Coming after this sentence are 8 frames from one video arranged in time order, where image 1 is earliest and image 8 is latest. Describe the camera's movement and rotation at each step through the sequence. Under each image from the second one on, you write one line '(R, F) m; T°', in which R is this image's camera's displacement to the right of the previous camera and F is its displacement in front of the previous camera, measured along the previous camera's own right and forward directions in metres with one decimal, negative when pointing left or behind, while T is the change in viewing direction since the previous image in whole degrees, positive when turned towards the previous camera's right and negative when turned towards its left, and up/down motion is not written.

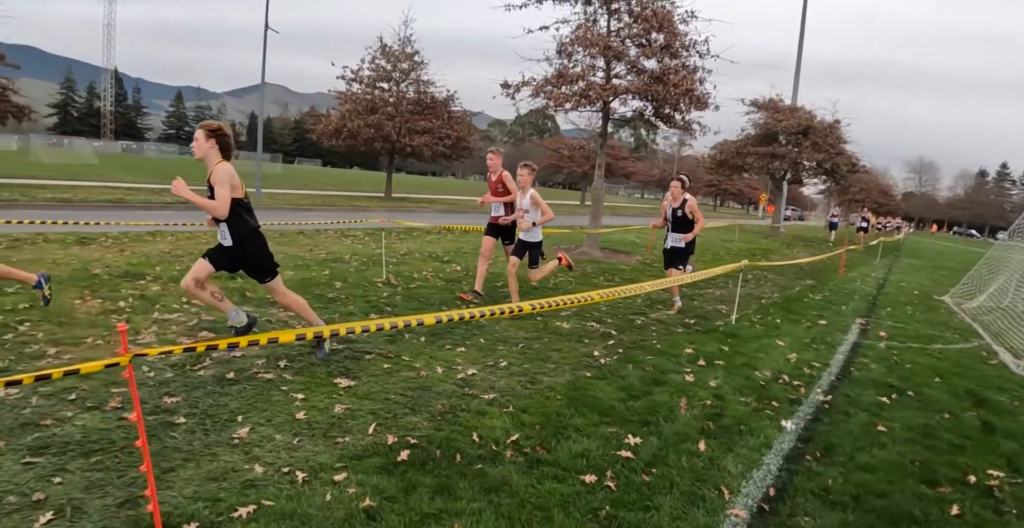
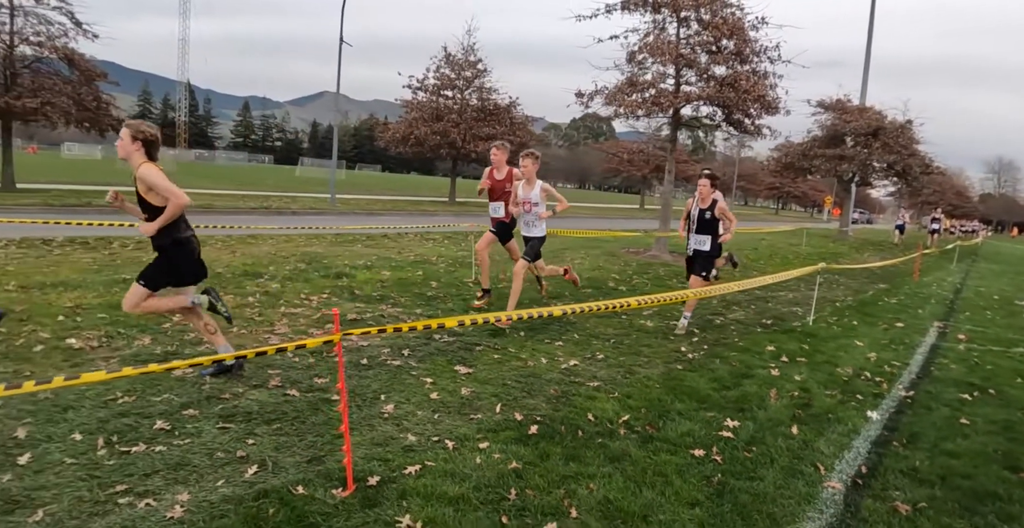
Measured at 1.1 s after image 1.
(-0.4, -0.5) m; -5°
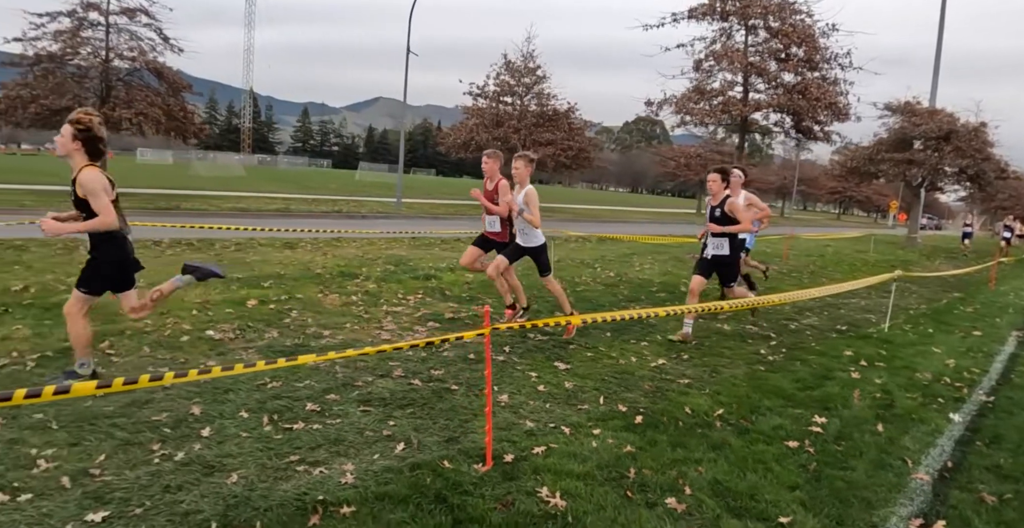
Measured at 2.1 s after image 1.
(-0.4, -0.5) m; -4°
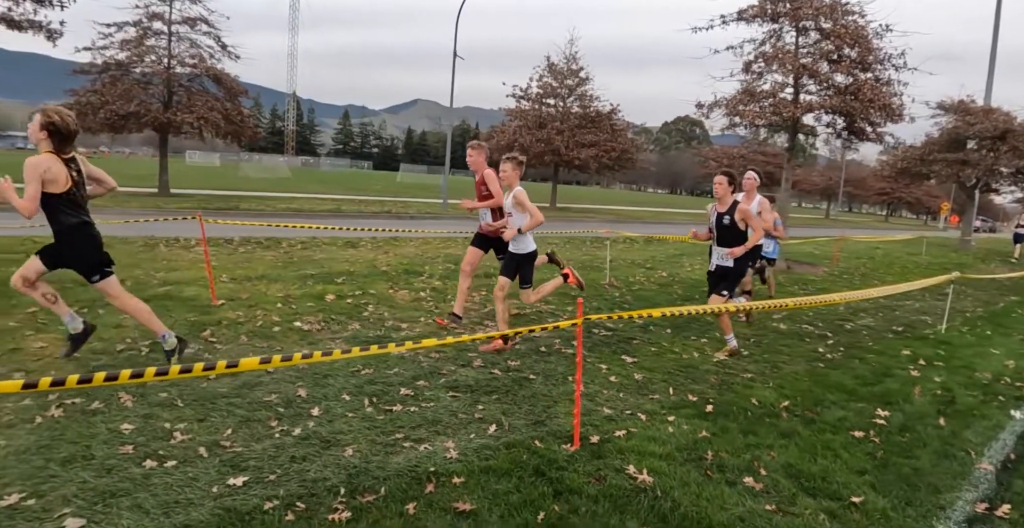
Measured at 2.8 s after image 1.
(-0.4, -0.4) m; -3°
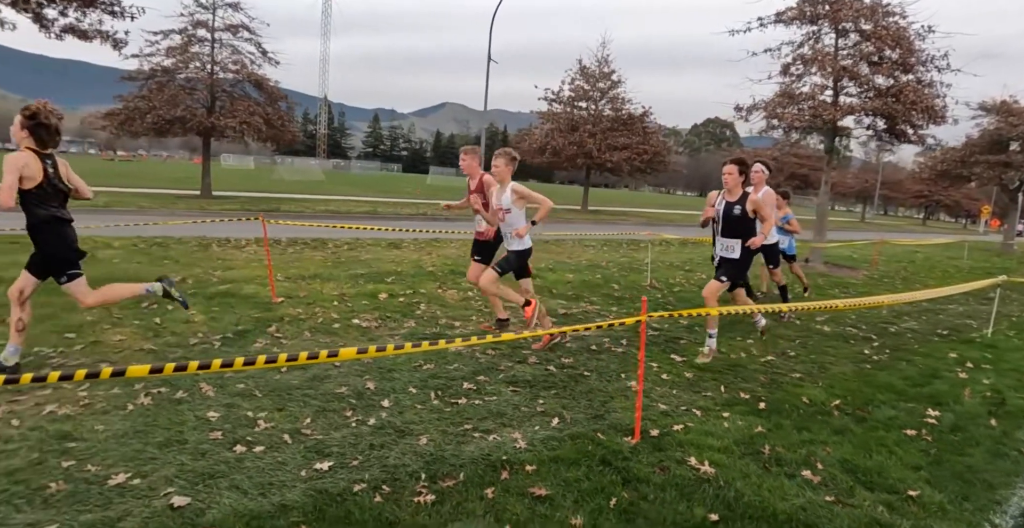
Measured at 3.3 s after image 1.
(-0.3, -0.2) m; -2°
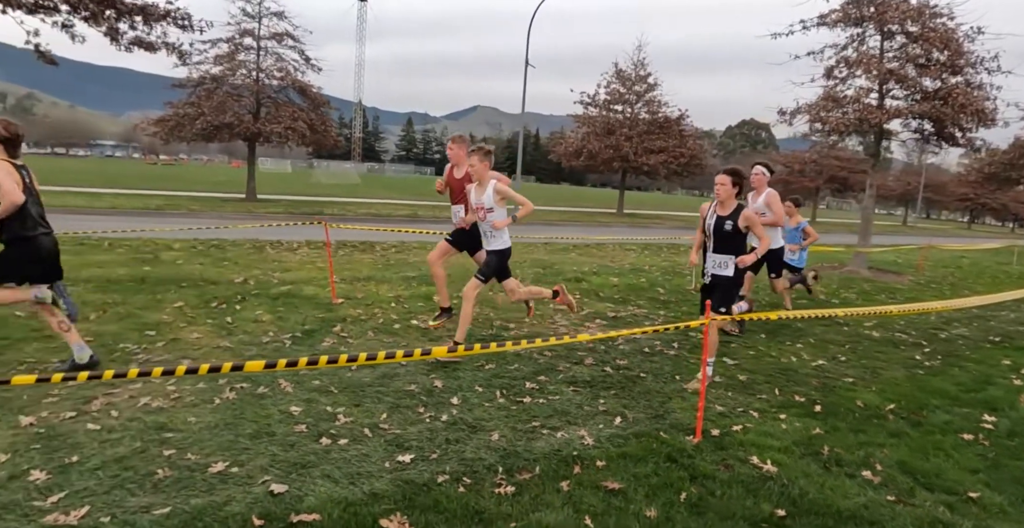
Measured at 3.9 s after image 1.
(-0.3, -0.3) m; -3°
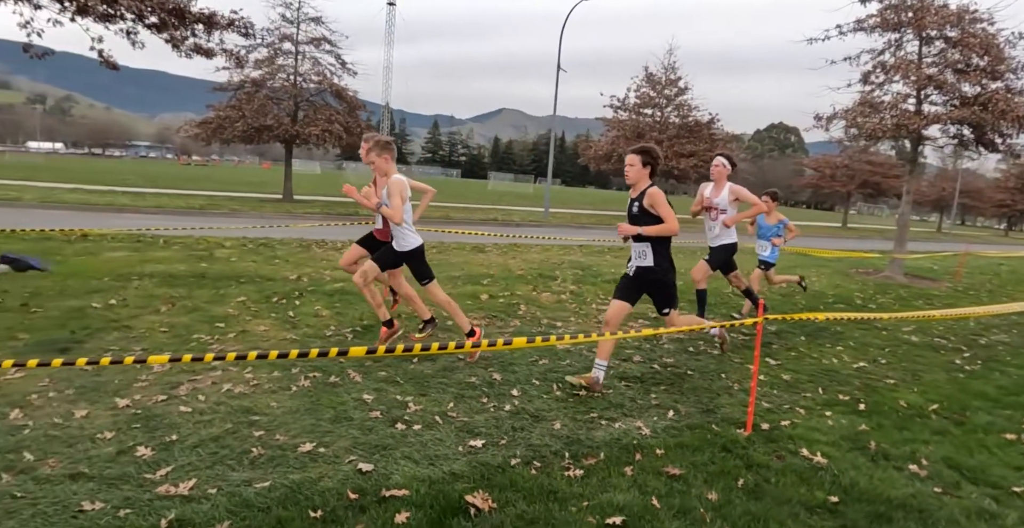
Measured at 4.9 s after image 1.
(-0.3, -0.3) m; -2°
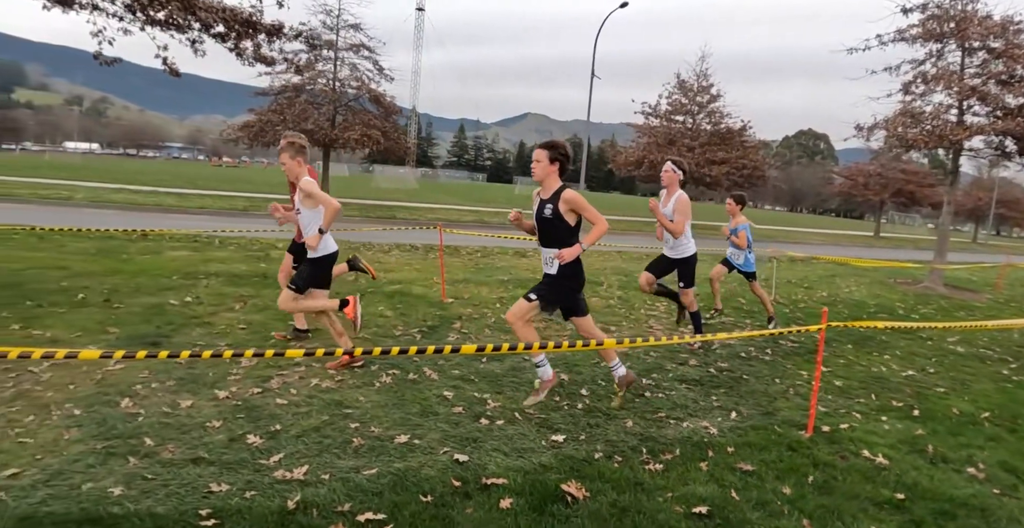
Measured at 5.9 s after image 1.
(-0.5, -0.4) m; -2°
